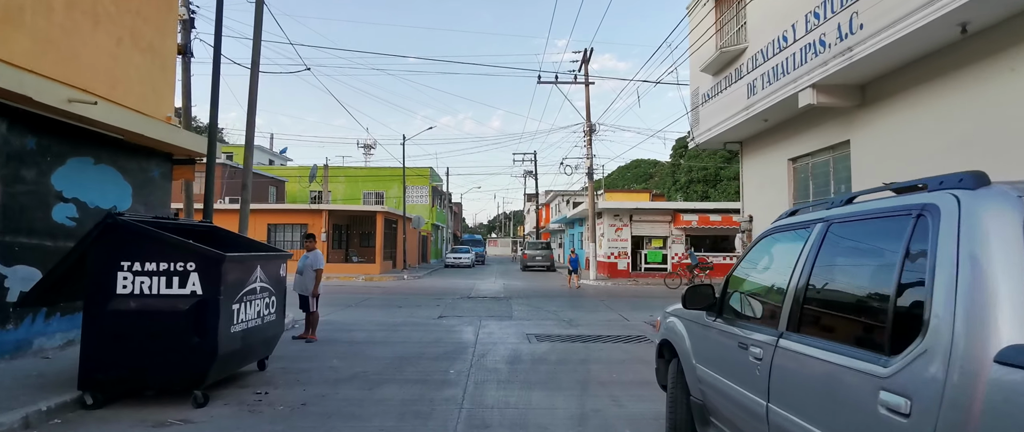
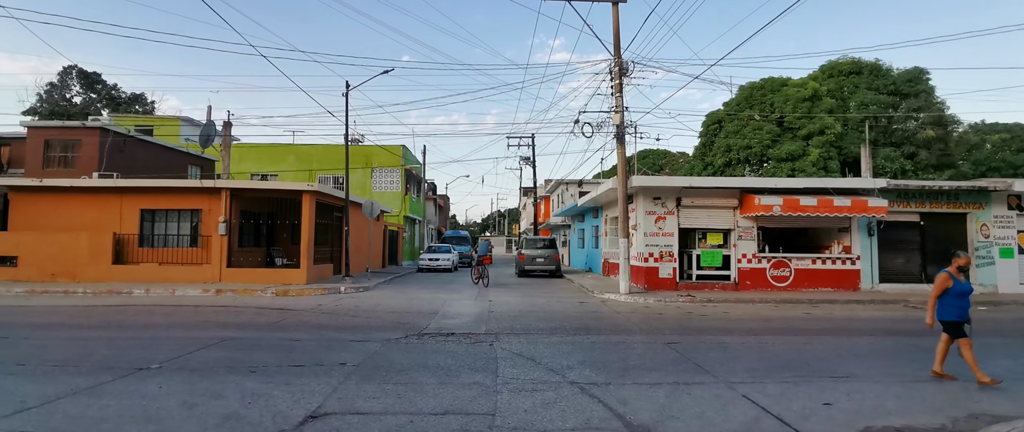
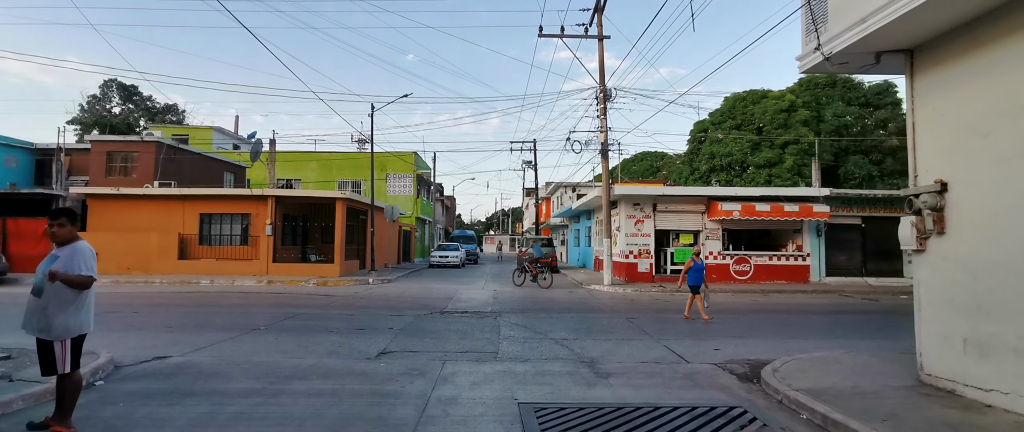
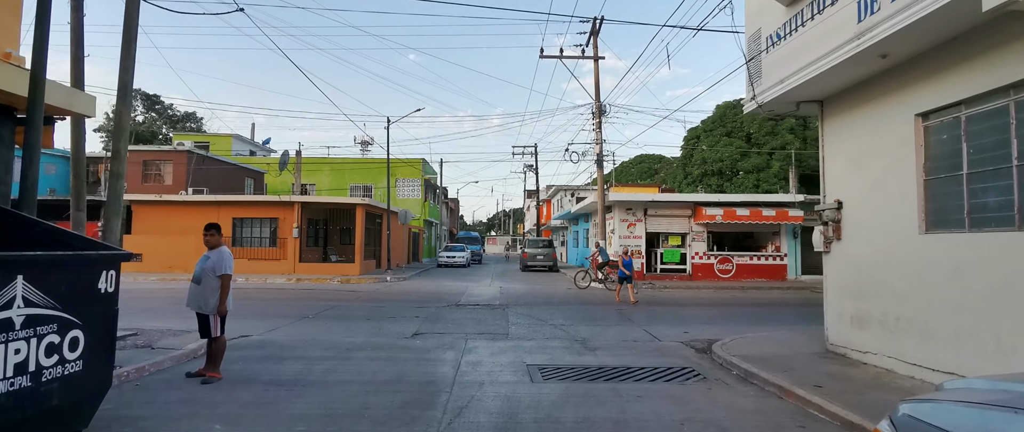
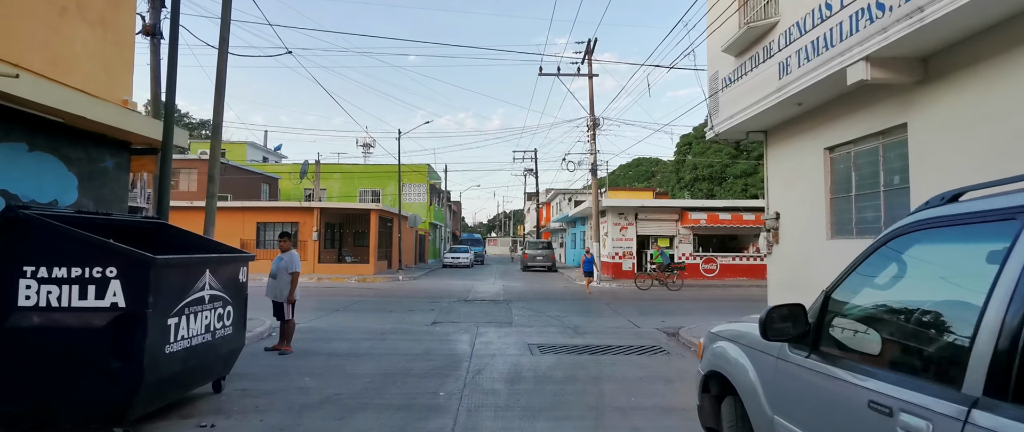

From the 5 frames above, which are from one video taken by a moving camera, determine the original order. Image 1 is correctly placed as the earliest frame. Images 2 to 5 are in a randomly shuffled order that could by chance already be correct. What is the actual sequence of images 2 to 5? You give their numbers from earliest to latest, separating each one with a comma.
5, 4, 3, 2
